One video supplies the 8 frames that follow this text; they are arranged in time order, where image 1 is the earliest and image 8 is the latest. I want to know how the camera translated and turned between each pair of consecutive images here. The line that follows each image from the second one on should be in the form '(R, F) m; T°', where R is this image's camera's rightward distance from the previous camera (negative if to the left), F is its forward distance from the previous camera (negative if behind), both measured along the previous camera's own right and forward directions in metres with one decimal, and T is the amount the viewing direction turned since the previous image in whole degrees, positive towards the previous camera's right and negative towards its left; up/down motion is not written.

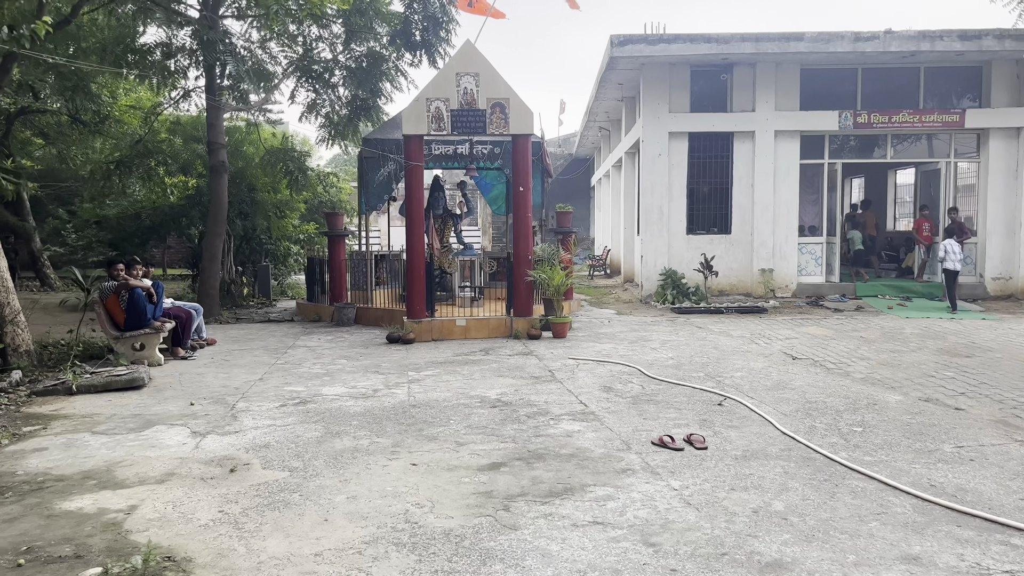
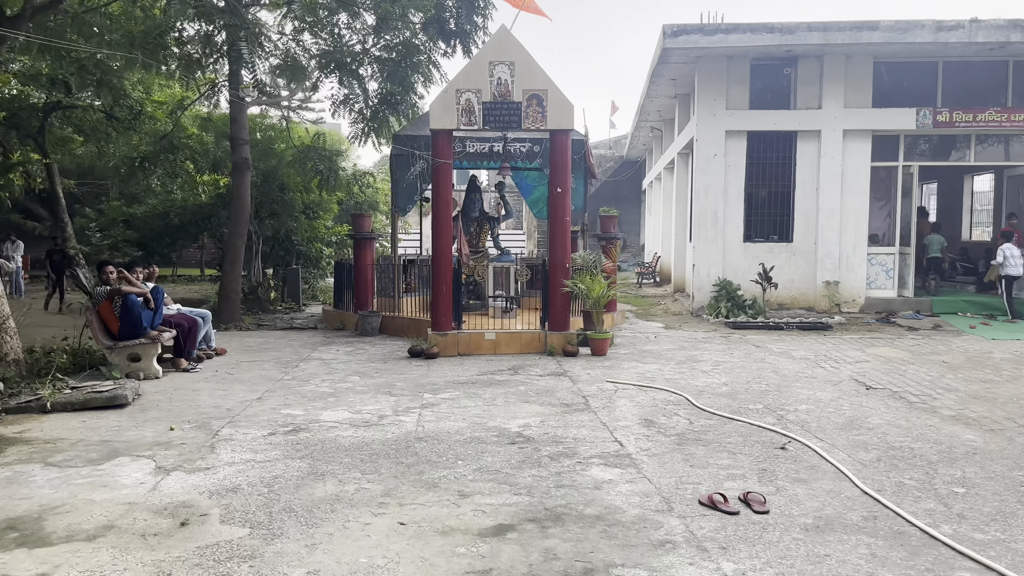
(+0.2, +0.9) m; -4°
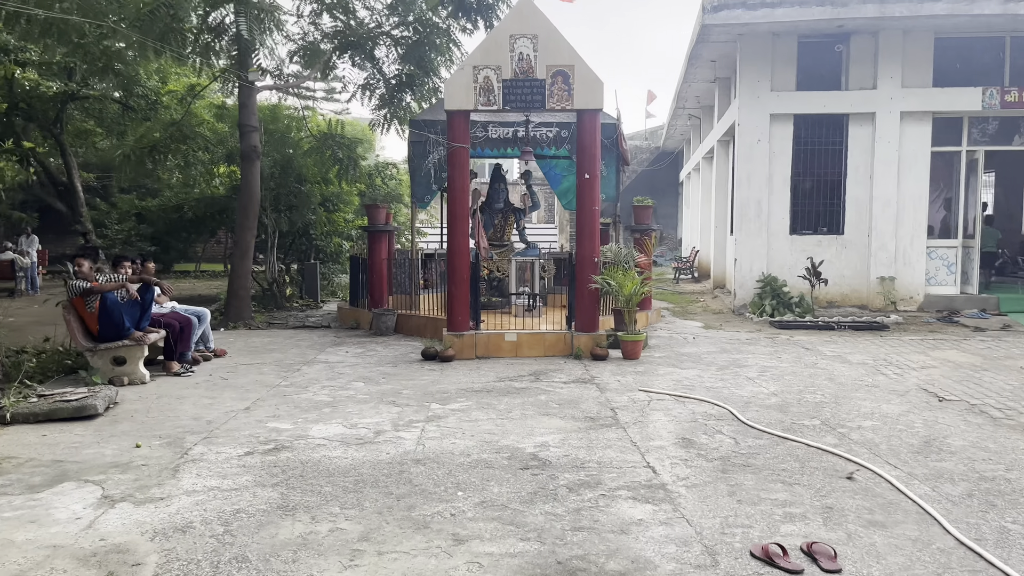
(+0.1, +0.8) m; -3°
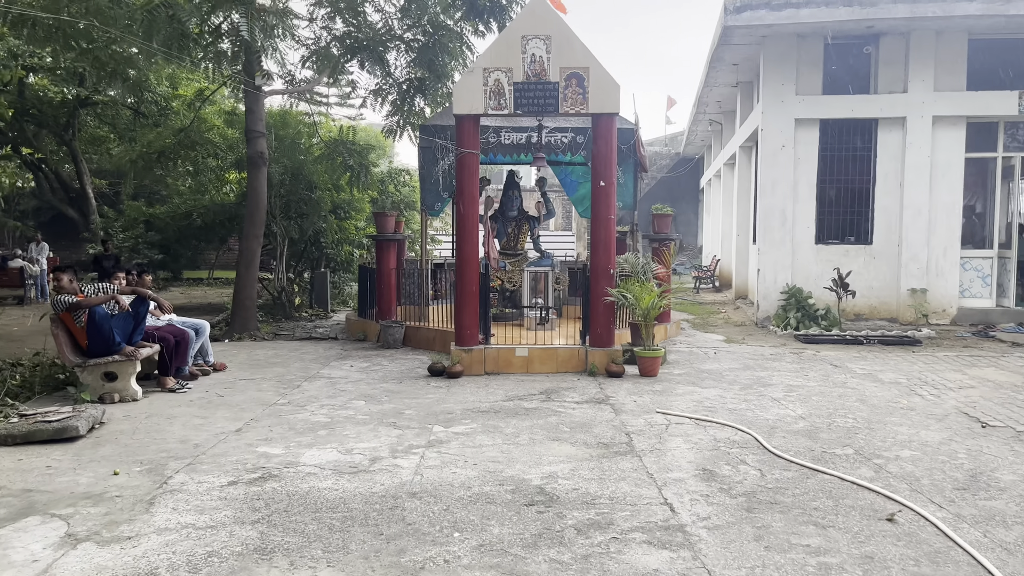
(+0.1, +0.4) m; -1°
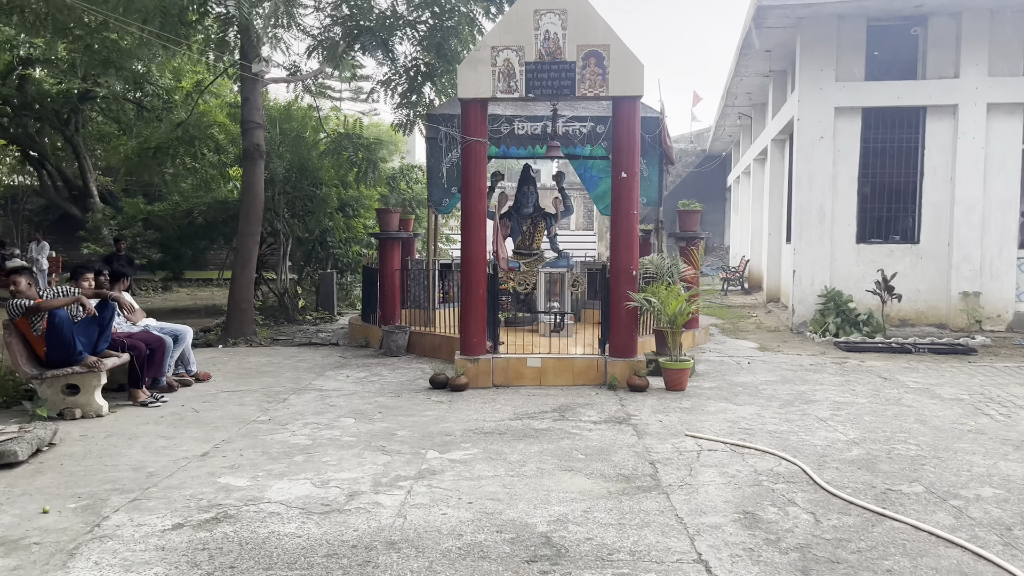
(+0.1, +0.8) m; -2°
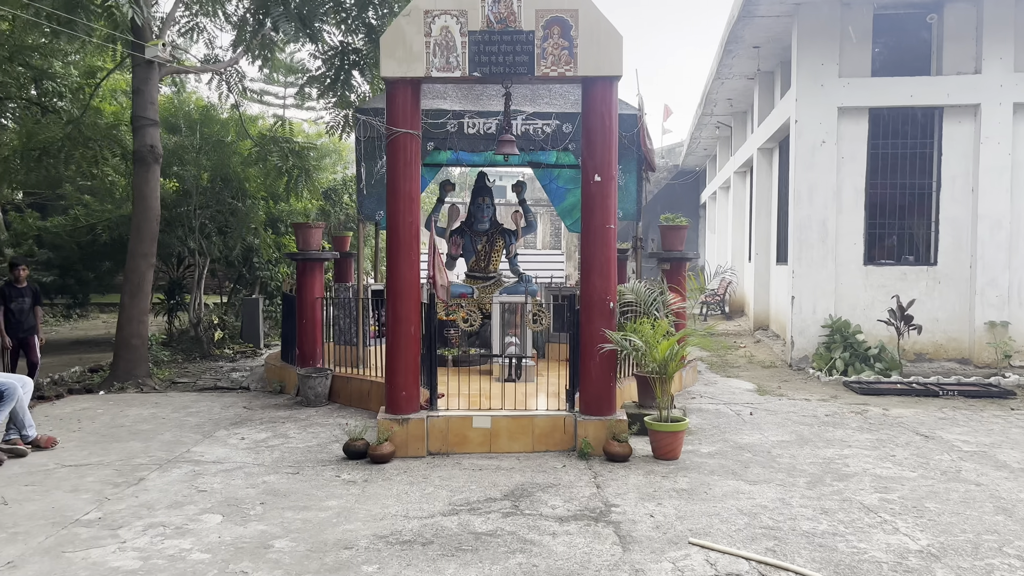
(+0.2, +1.6) m; +2°
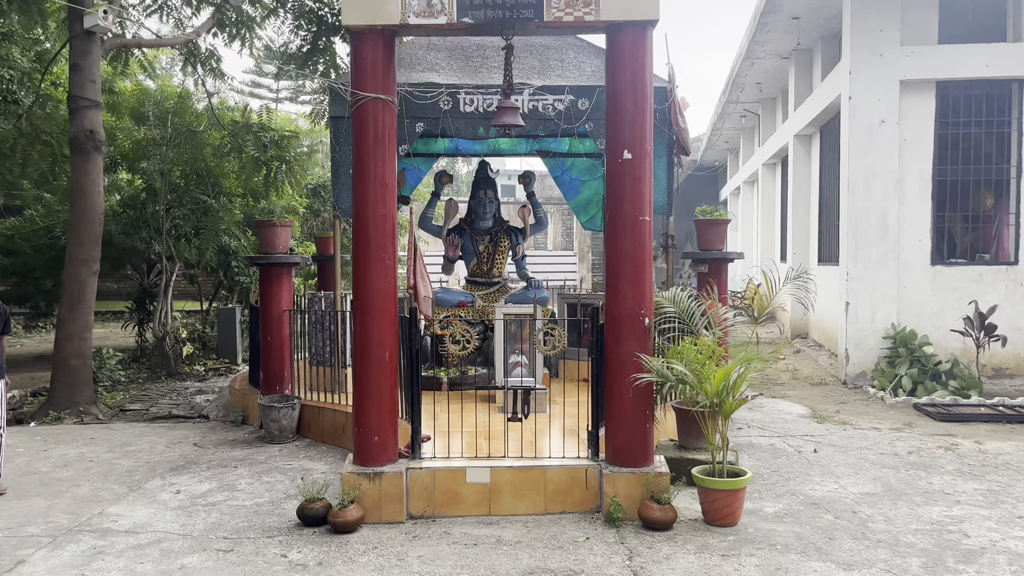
(0.0, +1.2) m; -1°
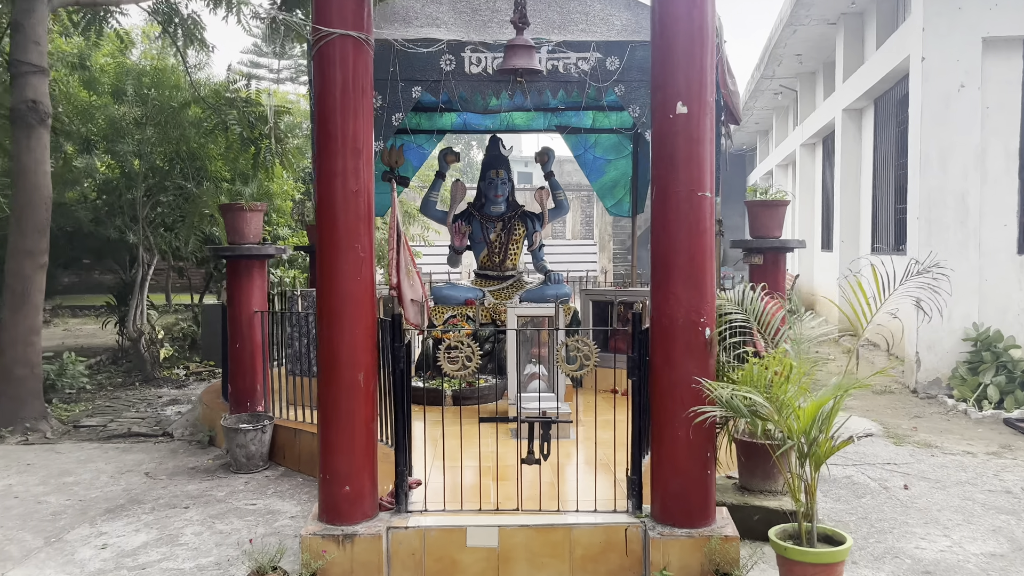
(0.0, +1.0) m; -1°
